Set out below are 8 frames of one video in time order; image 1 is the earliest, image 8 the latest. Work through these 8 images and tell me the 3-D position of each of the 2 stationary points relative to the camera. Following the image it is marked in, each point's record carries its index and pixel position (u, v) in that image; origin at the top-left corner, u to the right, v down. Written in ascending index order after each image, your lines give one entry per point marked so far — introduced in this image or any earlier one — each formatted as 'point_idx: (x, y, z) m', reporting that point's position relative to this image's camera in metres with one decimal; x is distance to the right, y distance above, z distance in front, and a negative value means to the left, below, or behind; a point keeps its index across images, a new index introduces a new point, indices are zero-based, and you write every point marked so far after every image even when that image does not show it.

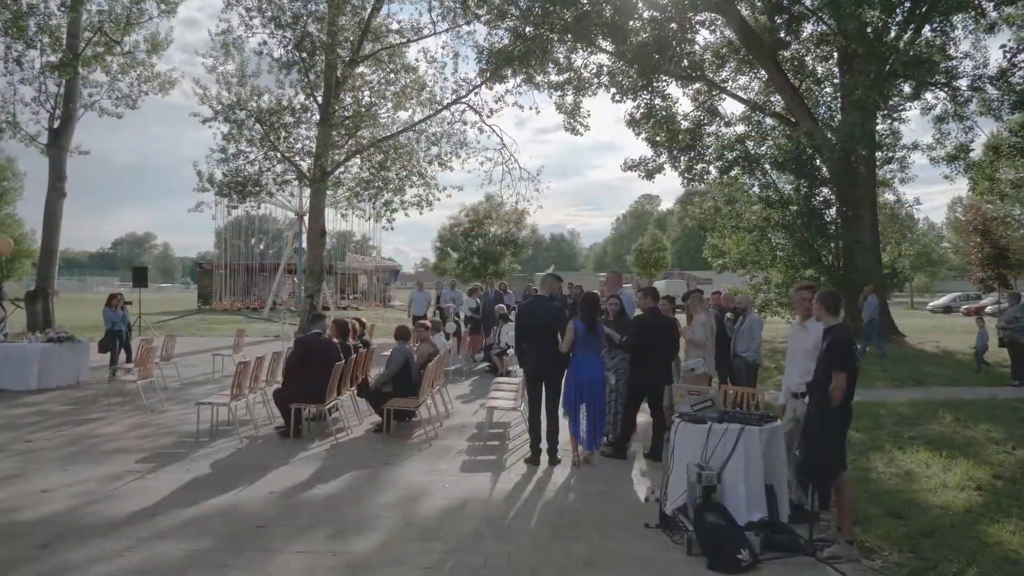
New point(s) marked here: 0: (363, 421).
0: (-2.0, -1.8, +10.3) m
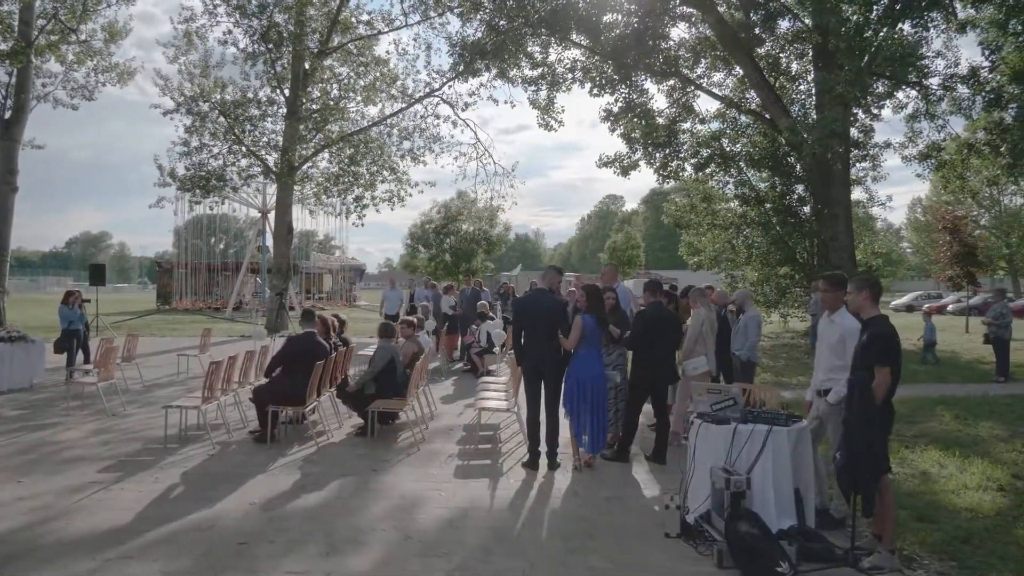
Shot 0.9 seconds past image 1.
0: (-2.1, -1.7, +9.7) m
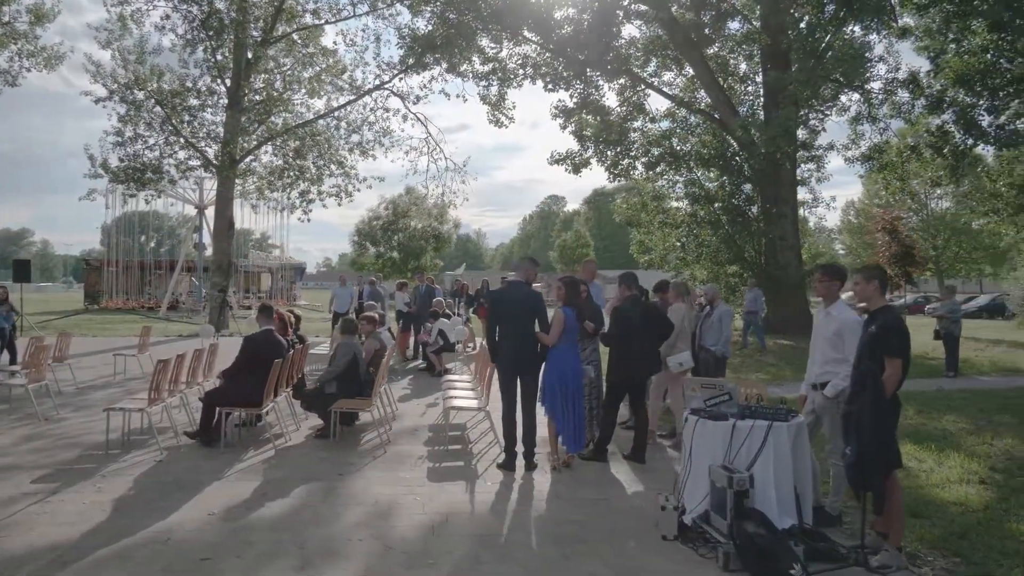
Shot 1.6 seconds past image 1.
0: (-2.5, -1.6, +9.1) m
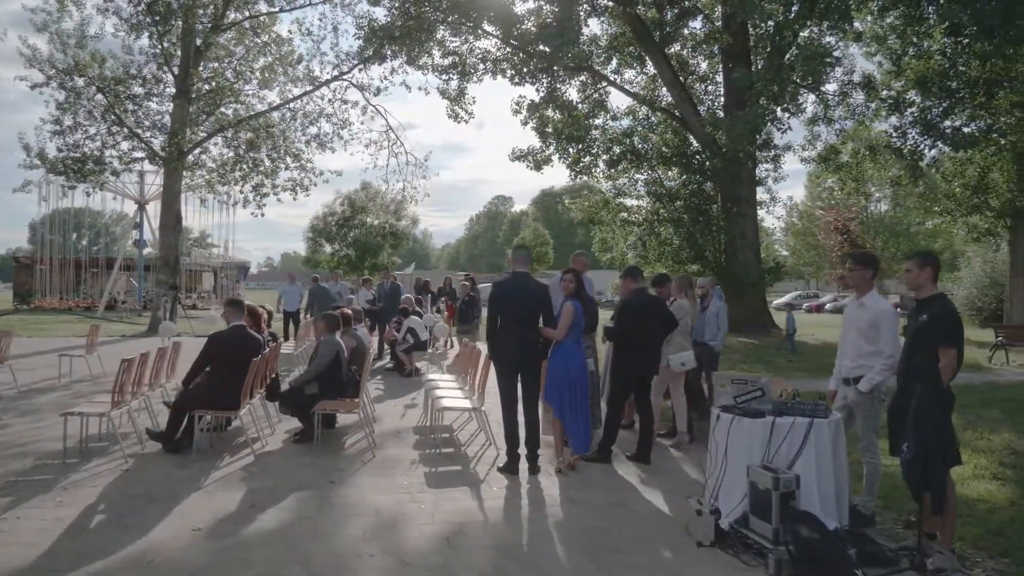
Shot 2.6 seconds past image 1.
0: (-2.6, -1.6, +8.5) m
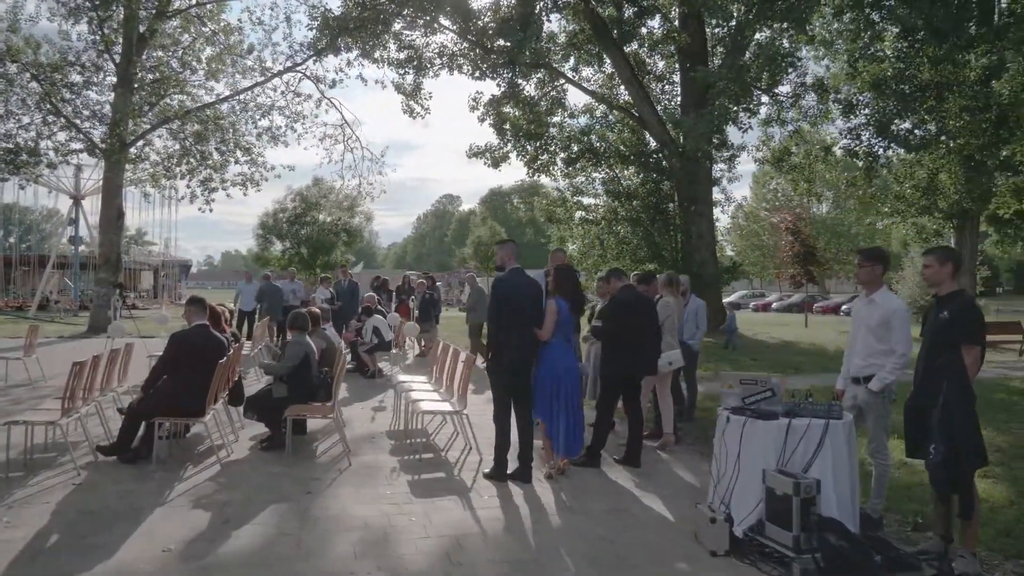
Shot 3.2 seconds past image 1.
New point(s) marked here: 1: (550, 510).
0: (-2.8, -1.5, +8.0) m
1: (+0.3, -1.7, +5.6) m
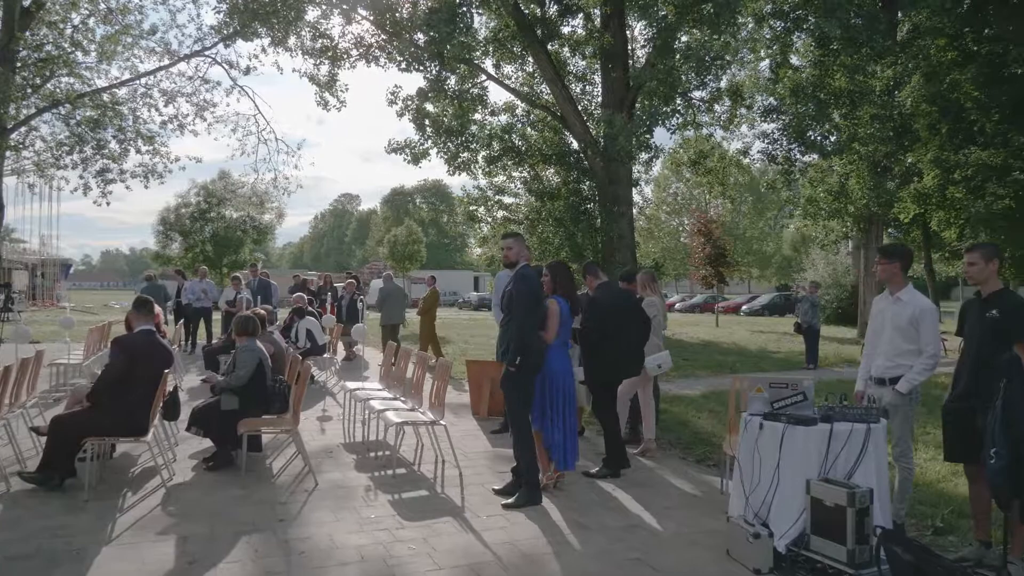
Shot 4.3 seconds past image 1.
0: (-3.1, -1.5, +7.1) m
1: (+0.3, -1.6, +5.2) m
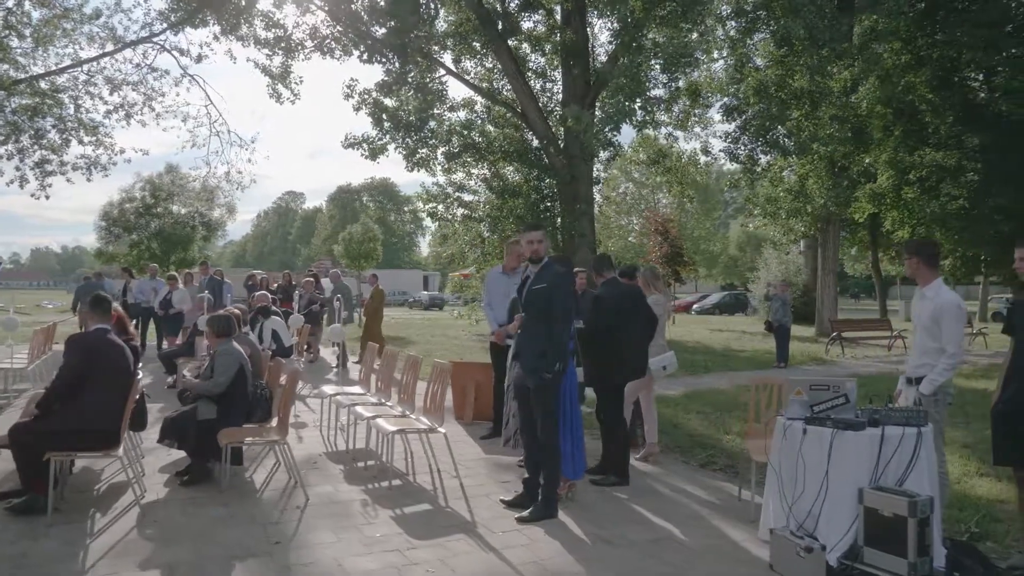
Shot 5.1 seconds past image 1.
0: (-3.0, -1.5, +6.4) m
1: (+0.5, -1.6, +4.8) m
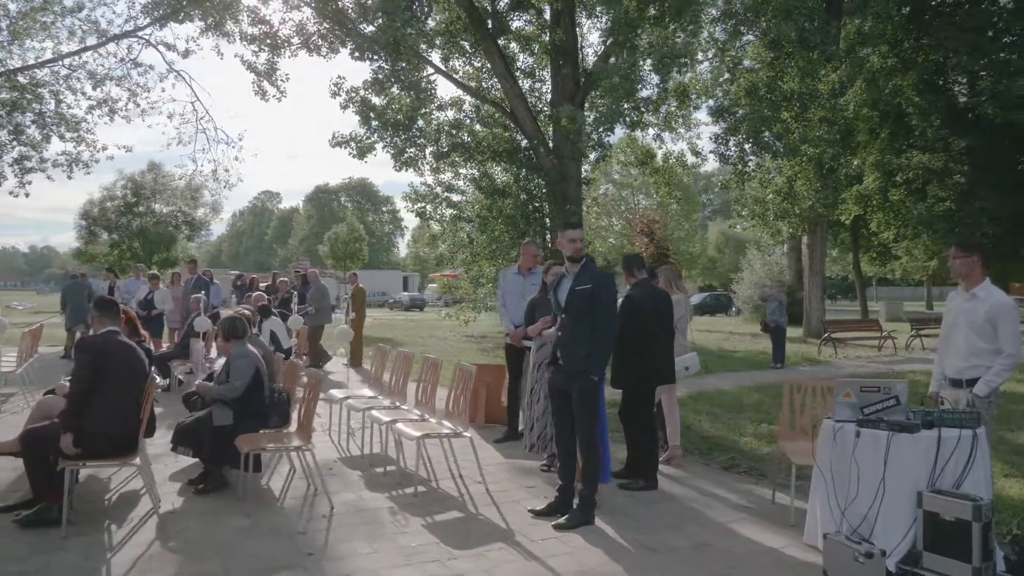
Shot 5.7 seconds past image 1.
0: (-2.8, -1.5, +6.2) m
1: (+0.7, -1.6, +4.6) m
